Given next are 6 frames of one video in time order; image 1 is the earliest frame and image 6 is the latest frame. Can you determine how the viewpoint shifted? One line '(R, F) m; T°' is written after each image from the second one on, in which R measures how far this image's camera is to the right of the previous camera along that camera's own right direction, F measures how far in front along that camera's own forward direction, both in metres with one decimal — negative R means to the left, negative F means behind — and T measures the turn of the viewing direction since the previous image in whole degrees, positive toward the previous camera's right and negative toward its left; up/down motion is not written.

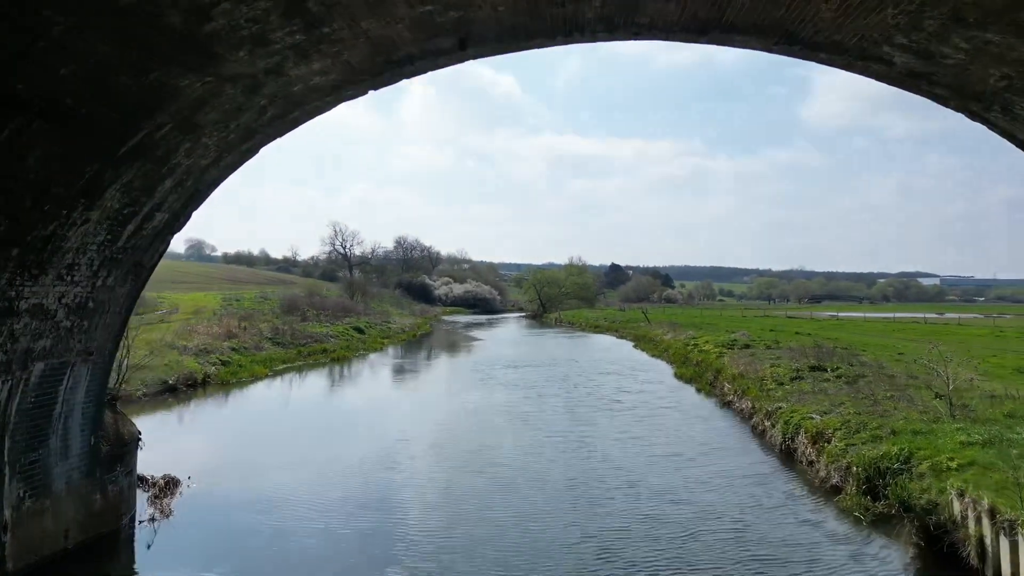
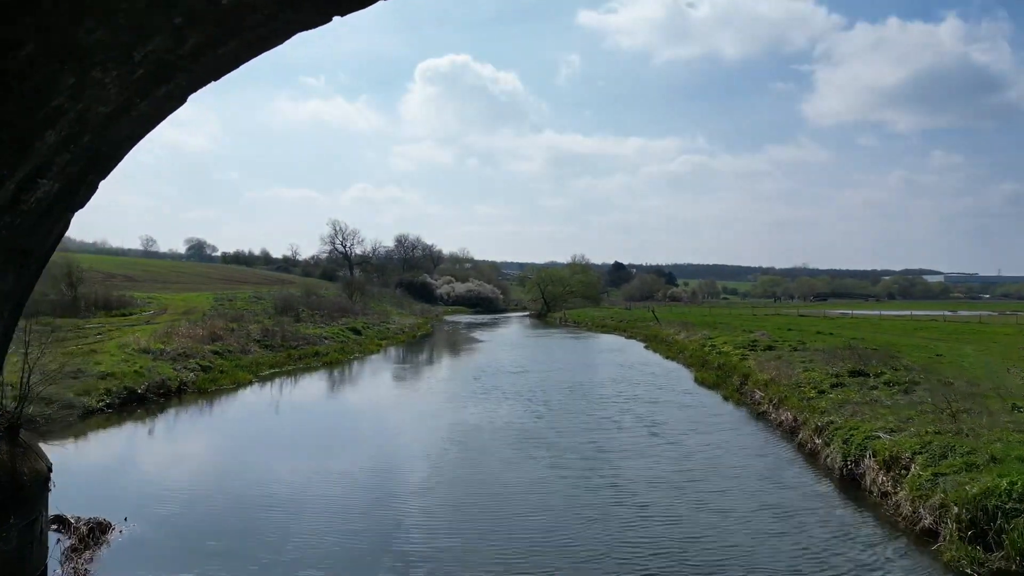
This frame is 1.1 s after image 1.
(-0.1, +2.1) m; 0°
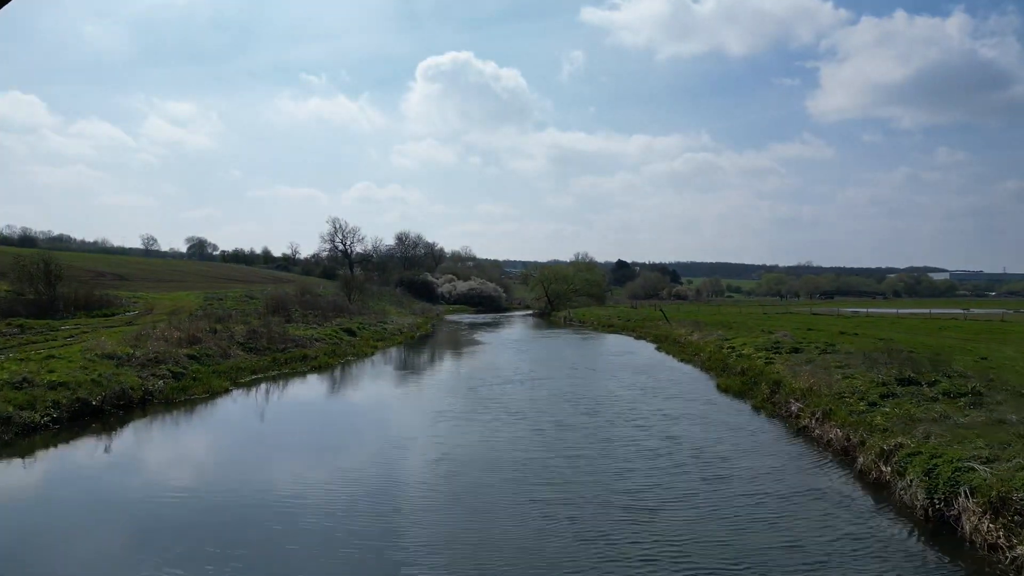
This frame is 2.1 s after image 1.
(0.0, +2.1) m; 0°
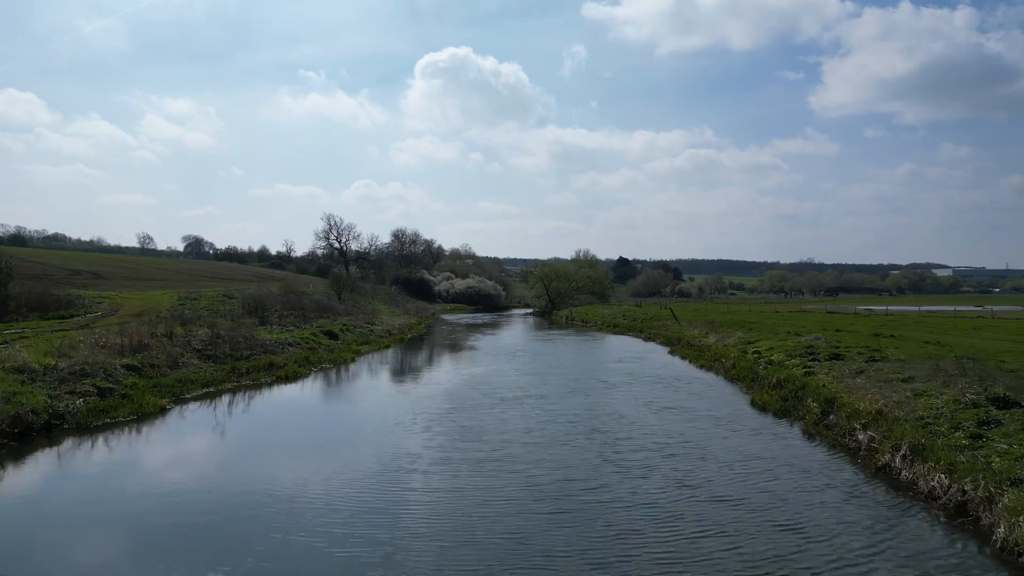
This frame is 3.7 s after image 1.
(+0.2, +3.4) m; 0°
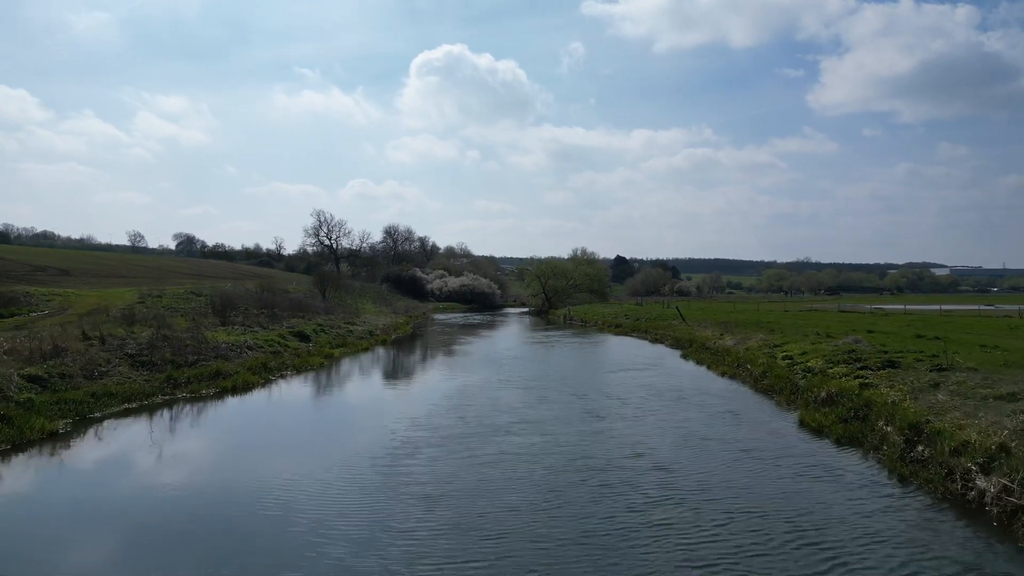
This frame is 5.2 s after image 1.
(+0.2, +3.6) m; 0°
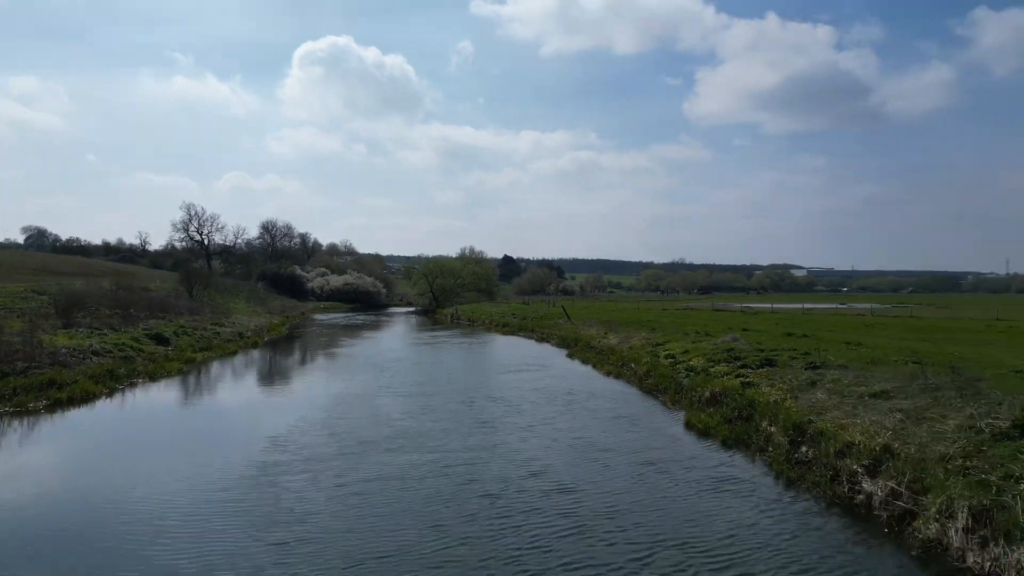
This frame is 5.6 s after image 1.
(+0.2, +1.1) m; +10°
